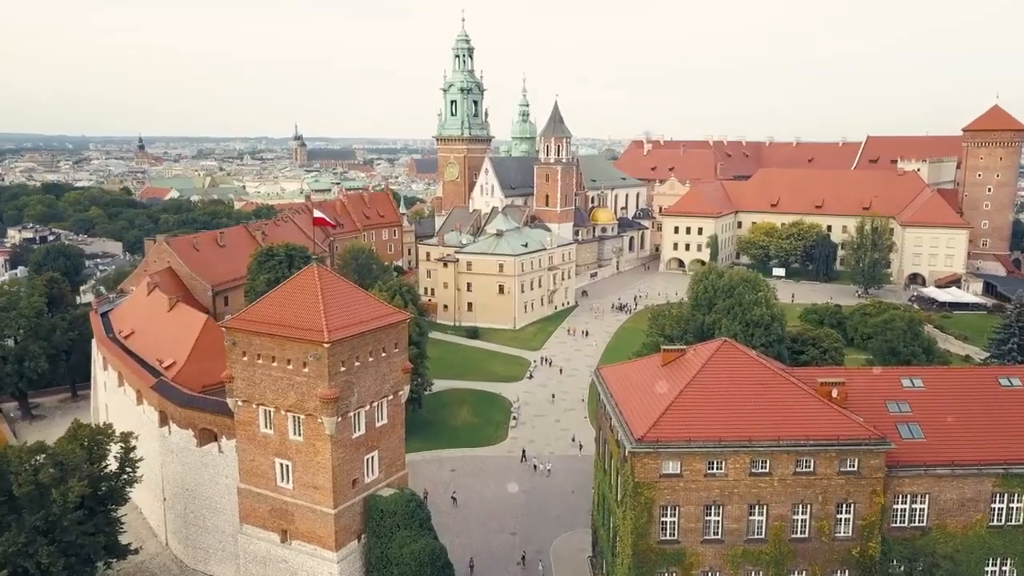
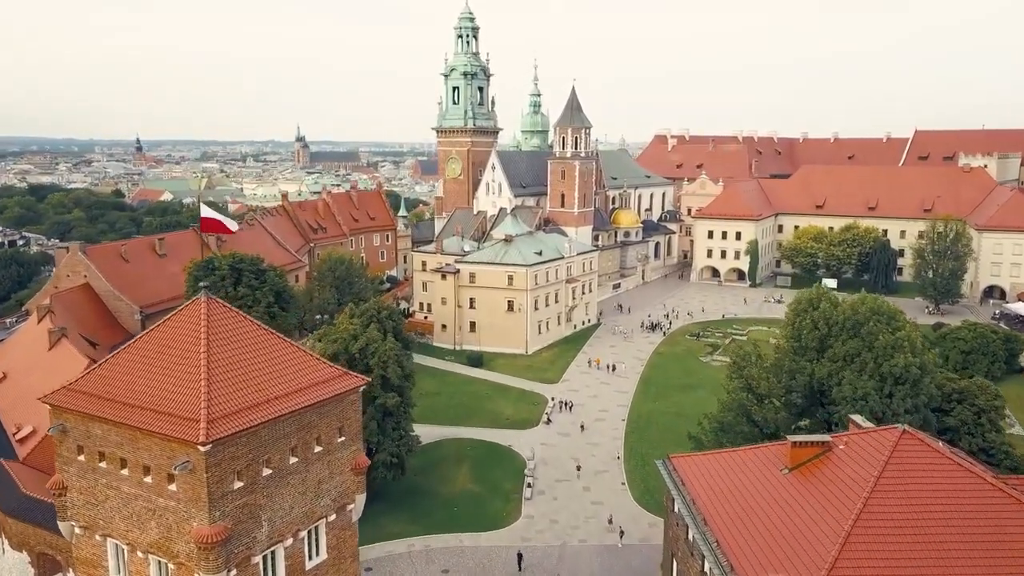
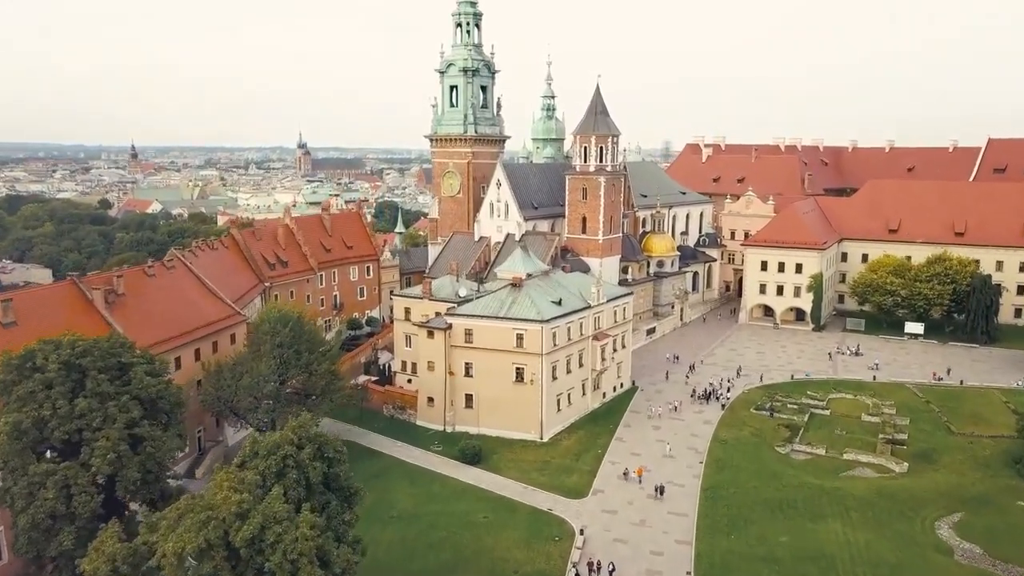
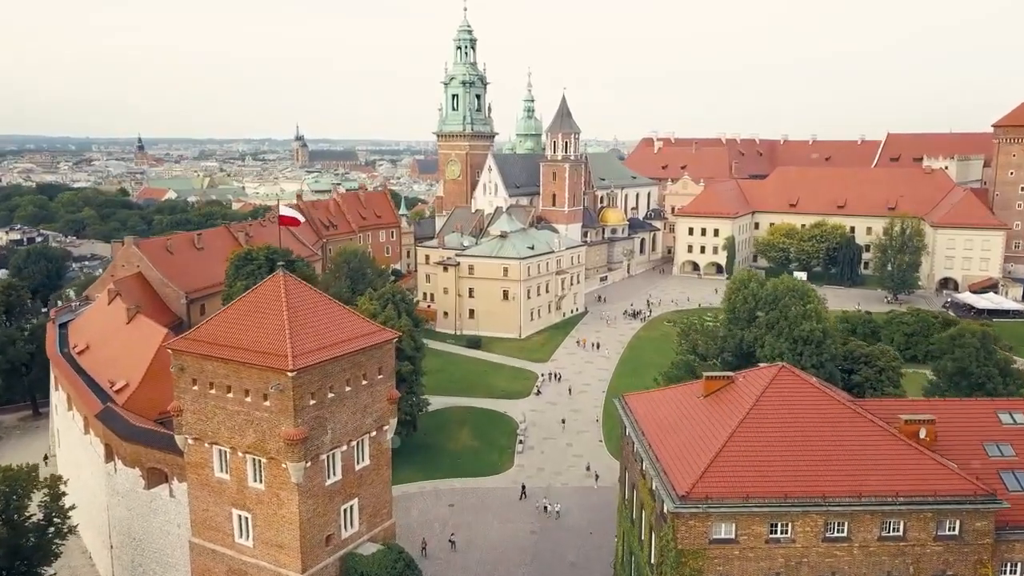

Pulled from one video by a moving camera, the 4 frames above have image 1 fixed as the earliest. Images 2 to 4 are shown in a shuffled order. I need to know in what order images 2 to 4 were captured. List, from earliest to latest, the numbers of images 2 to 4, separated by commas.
4, 2, 3
